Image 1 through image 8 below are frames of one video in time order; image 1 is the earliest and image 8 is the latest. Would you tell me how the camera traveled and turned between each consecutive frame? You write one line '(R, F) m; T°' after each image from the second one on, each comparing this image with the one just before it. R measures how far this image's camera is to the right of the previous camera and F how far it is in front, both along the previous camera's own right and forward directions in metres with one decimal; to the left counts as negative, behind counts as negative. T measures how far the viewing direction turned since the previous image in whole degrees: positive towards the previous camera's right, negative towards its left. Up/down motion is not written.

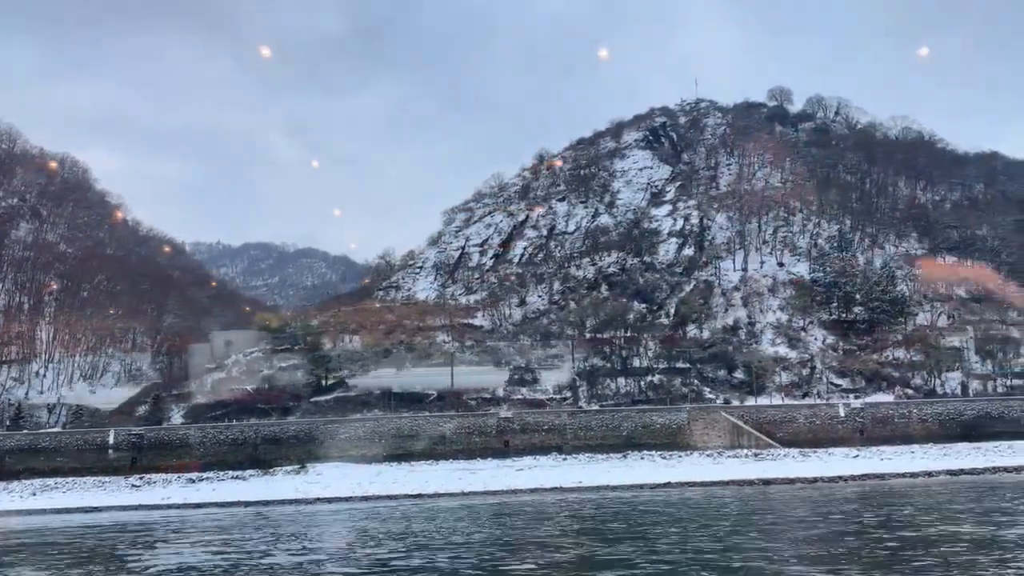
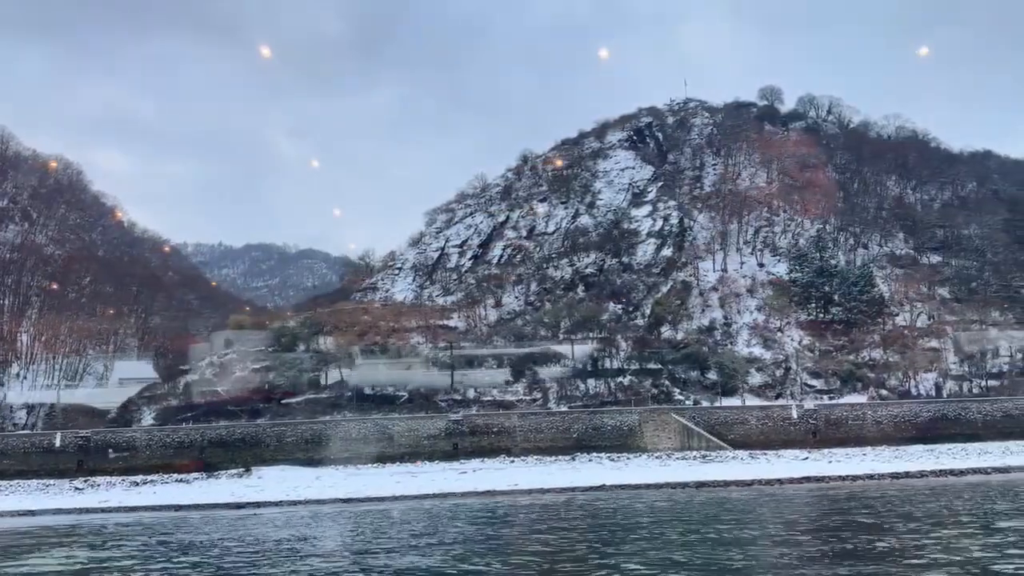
(+1.5, +0.1) m; 0°
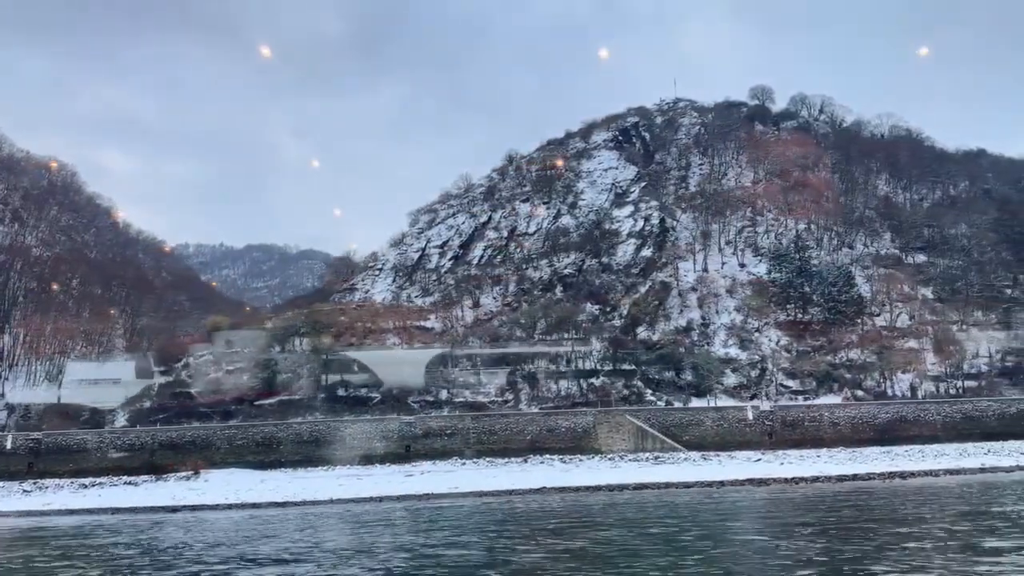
(+1.4, +0.1) m; 0°
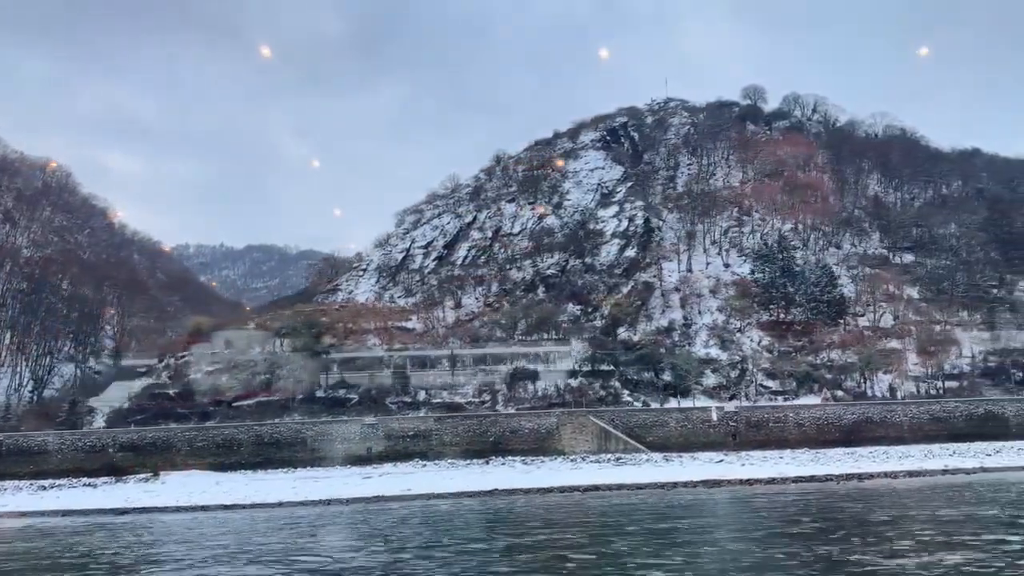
(+1.1, +0.1) m; 0°
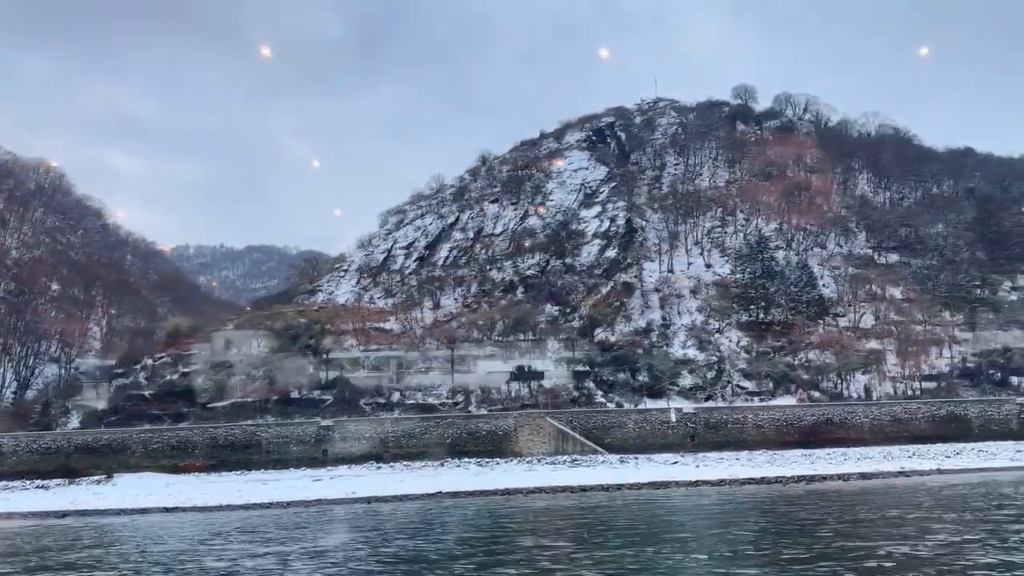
(+1.2, +0.1) m; 0°
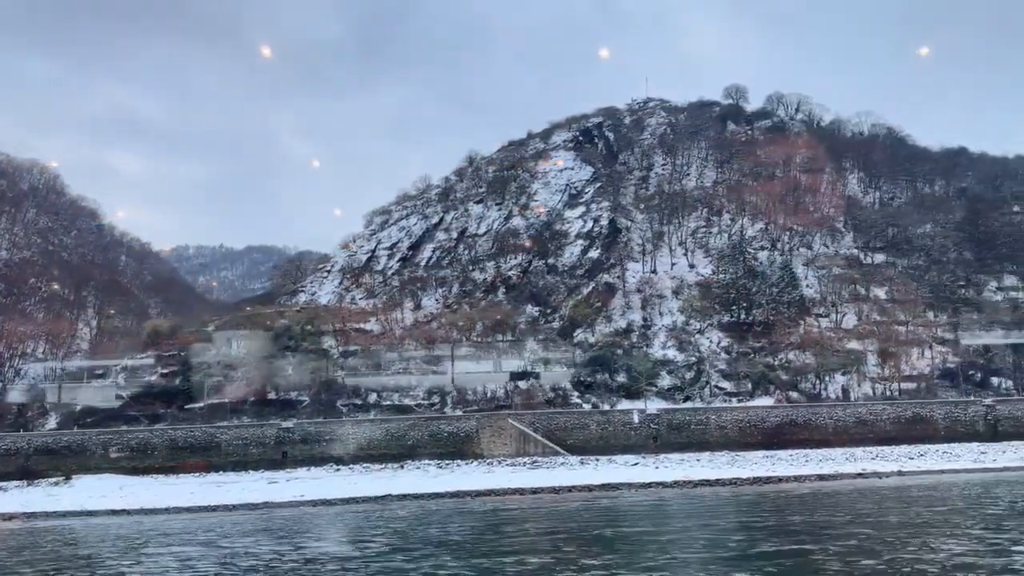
(+1.1, 0.0) m; 0°
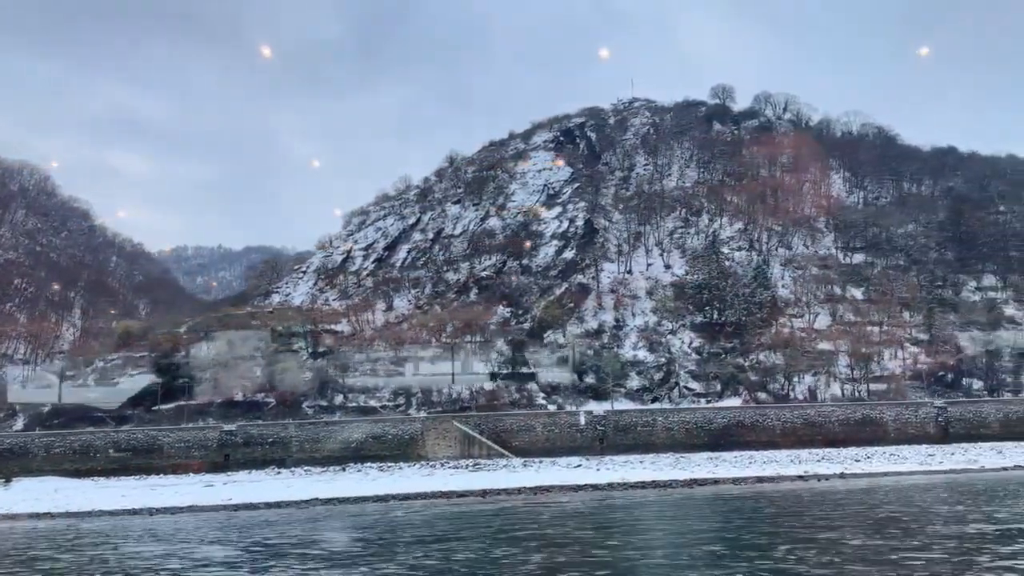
(+1.6, +0.1) m; 0°
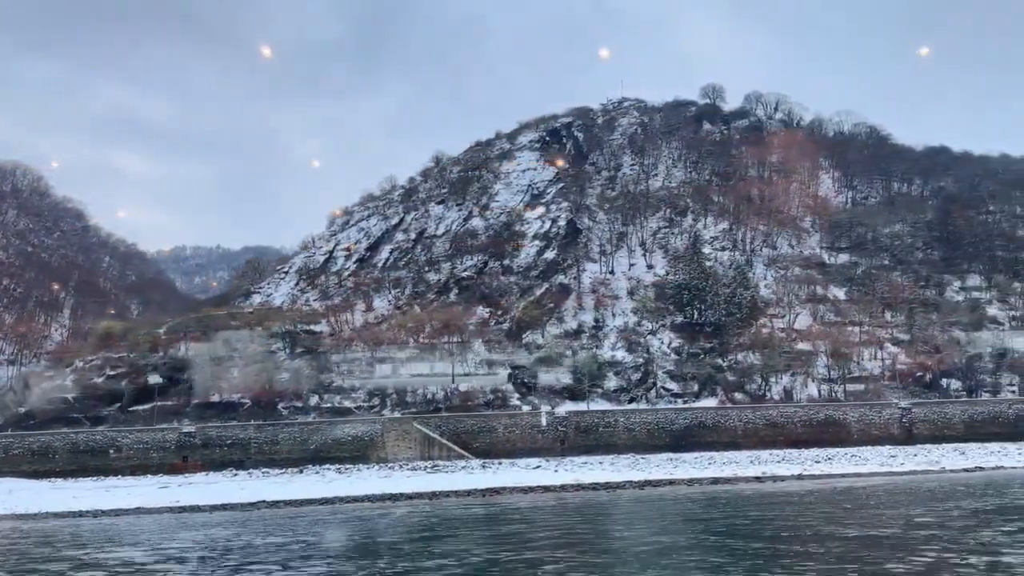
(+1.1, 0.0) m; 0°
